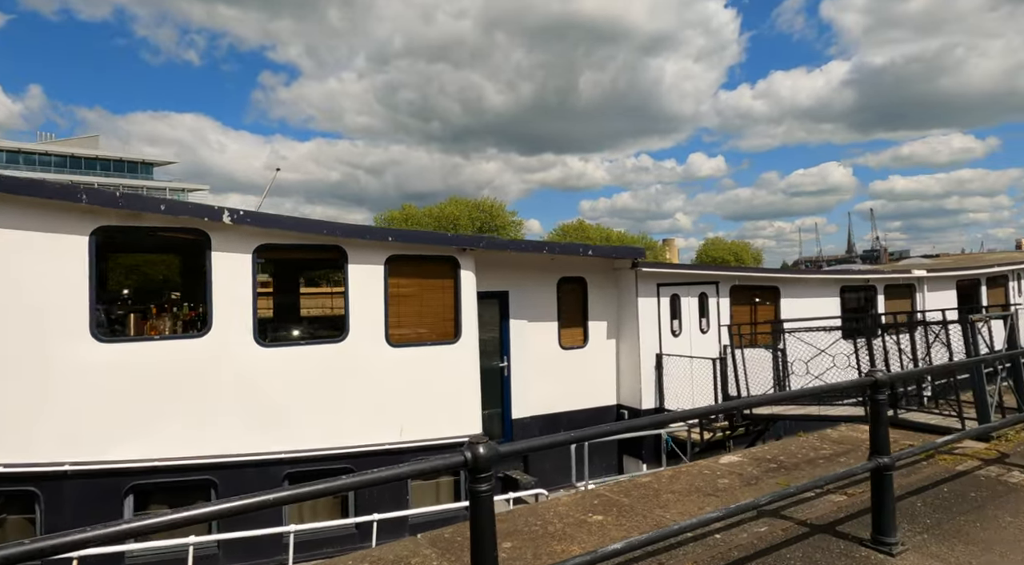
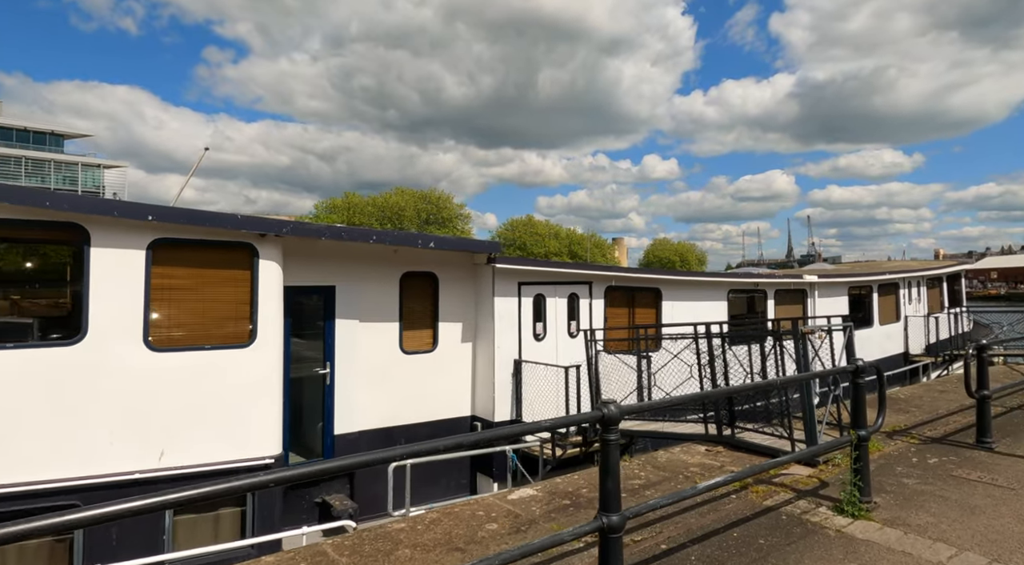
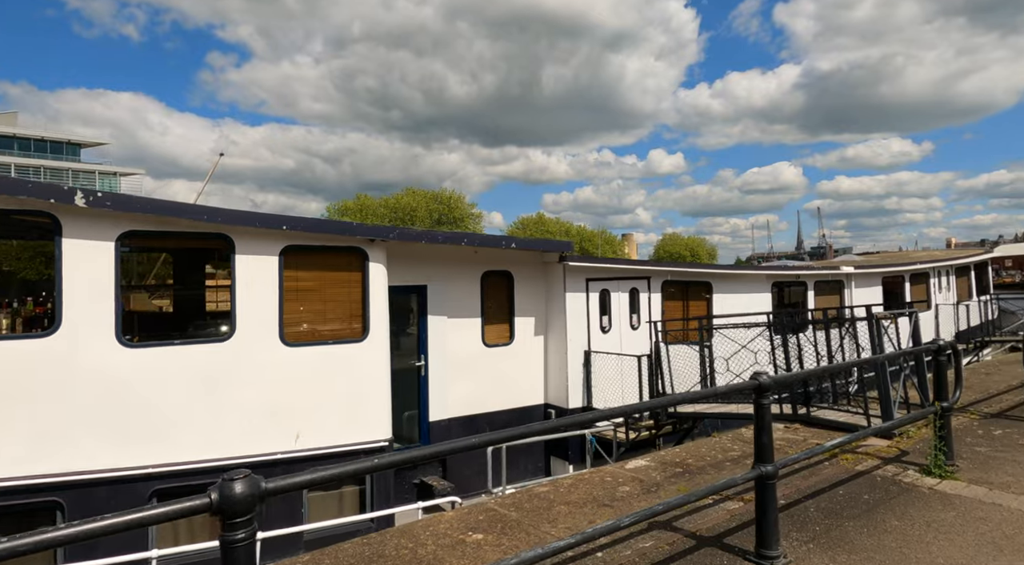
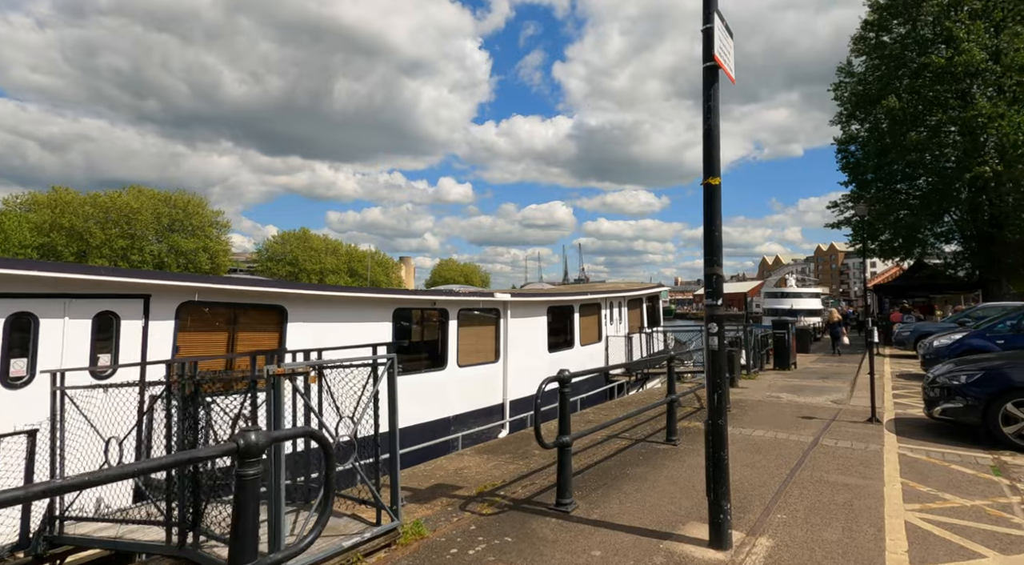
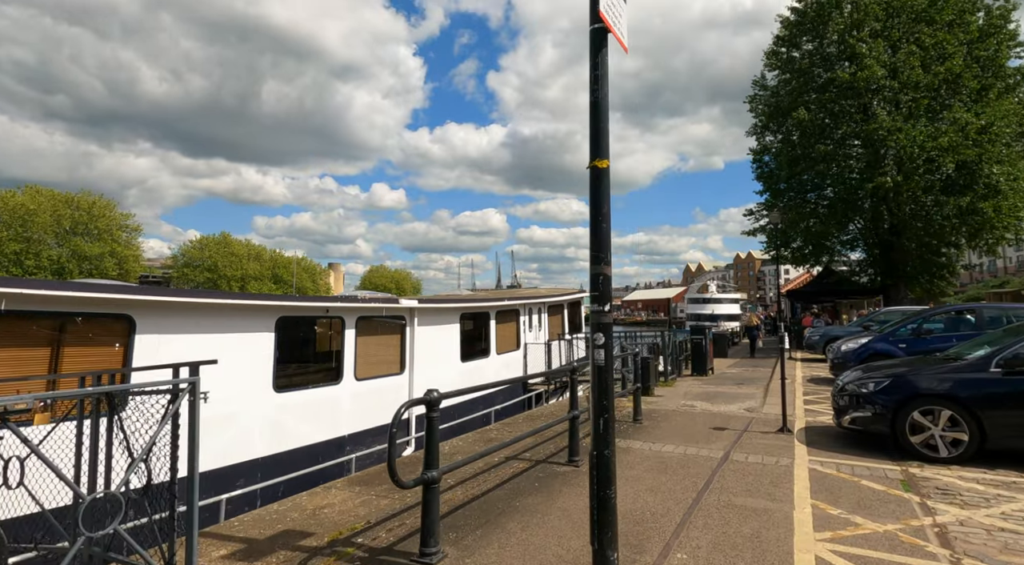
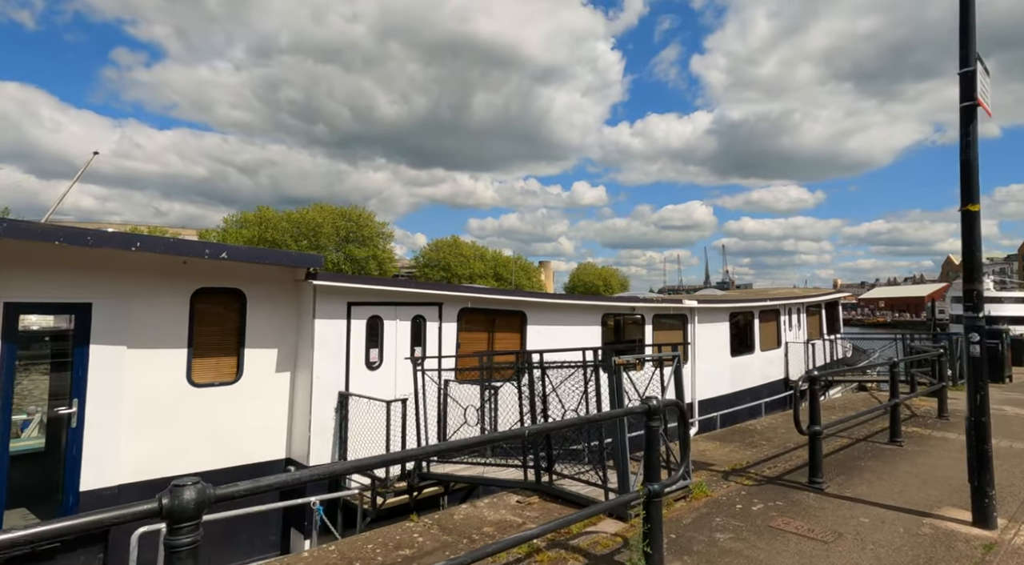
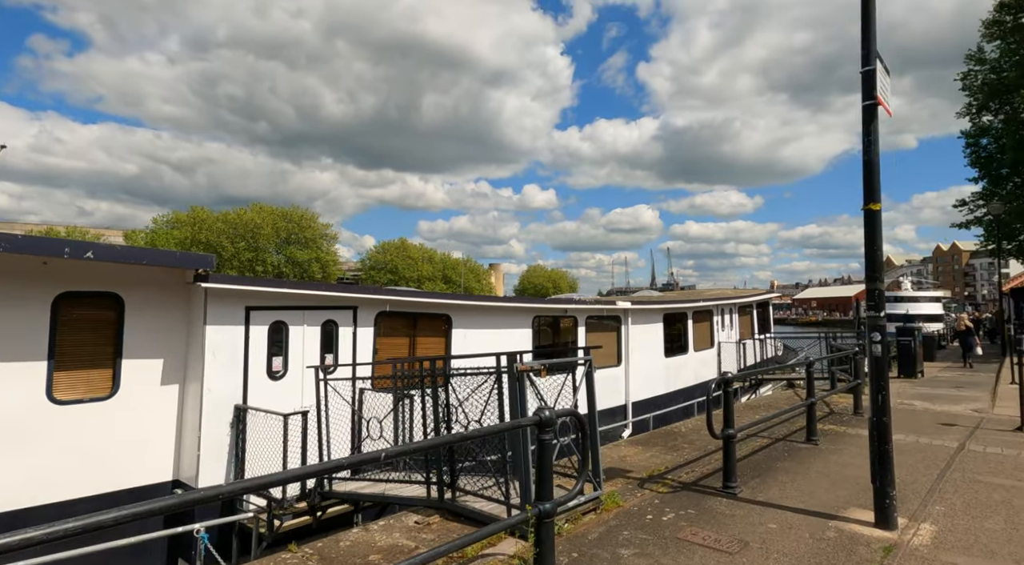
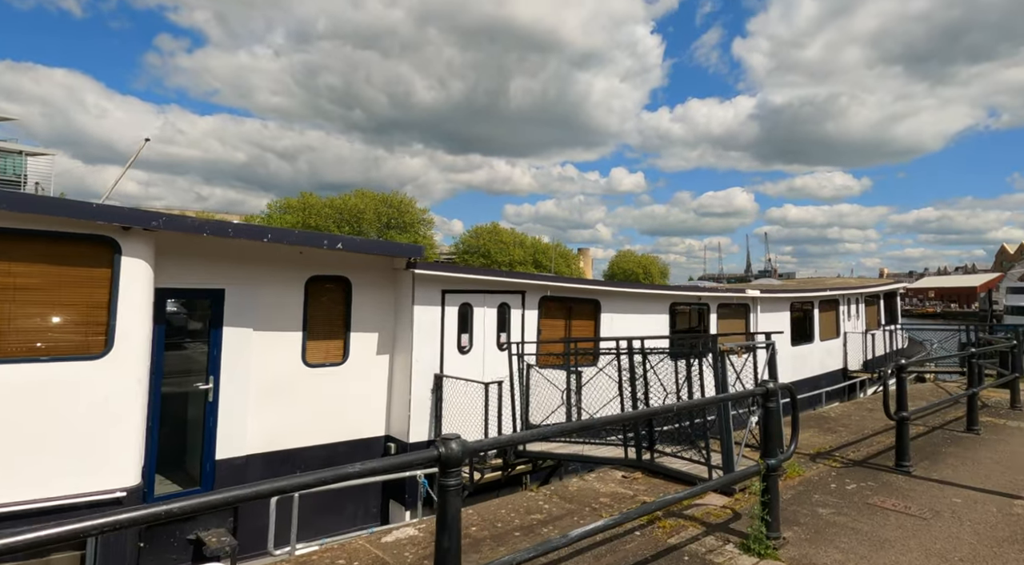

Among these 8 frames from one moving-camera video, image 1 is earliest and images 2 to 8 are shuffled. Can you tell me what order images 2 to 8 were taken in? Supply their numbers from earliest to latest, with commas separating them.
3, 2, 8, 6, 7, 4, 5
